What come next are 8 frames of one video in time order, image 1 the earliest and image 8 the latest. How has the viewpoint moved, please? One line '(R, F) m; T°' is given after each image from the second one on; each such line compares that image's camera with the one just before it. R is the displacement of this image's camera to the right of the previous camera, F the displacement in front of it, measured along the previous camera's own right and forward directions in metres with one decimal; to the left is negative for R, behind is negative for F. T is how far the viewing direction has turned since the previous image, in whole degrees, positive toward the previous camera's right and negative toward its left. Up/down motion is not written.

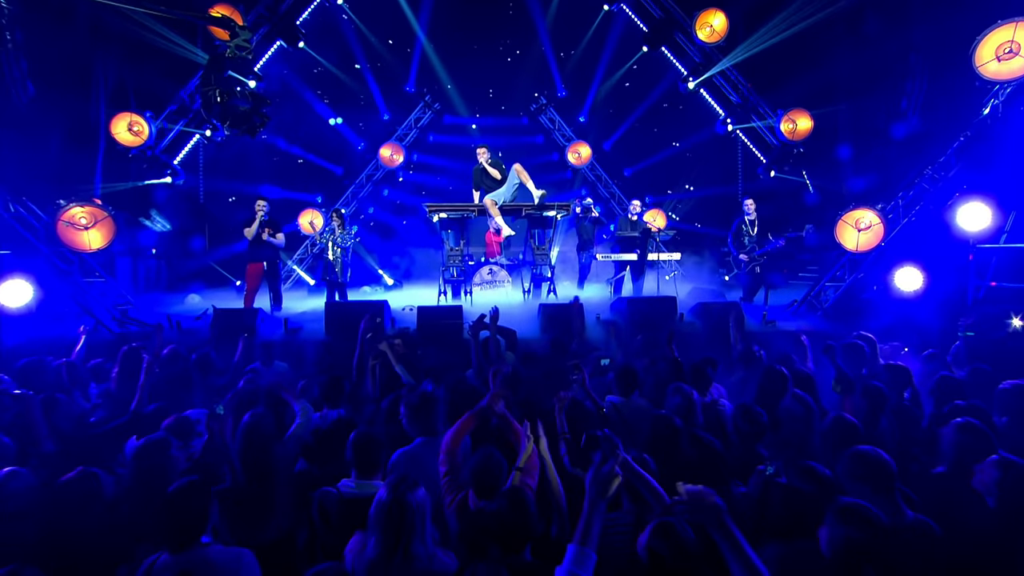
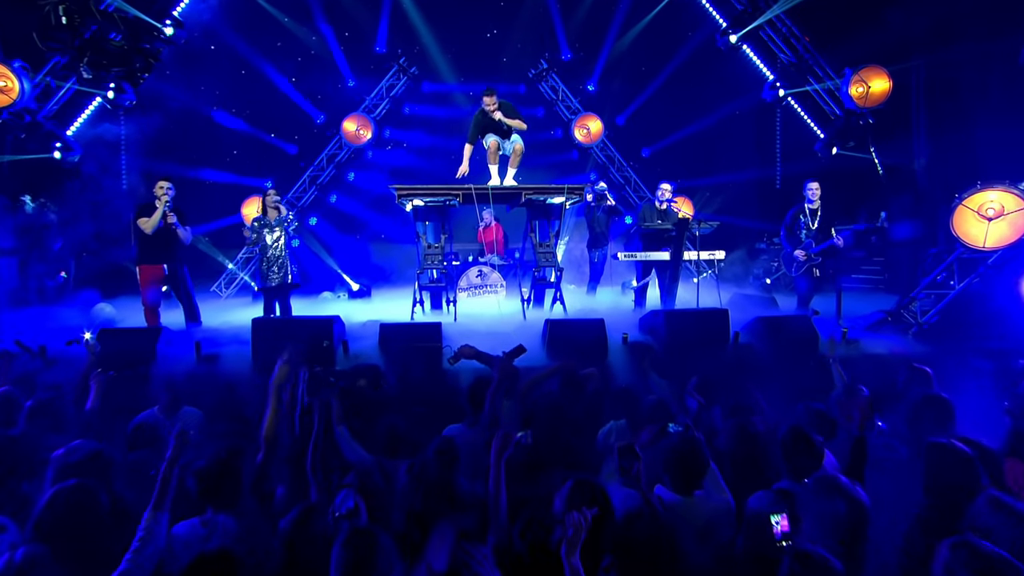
(-0.1, +2.4) m; +1°
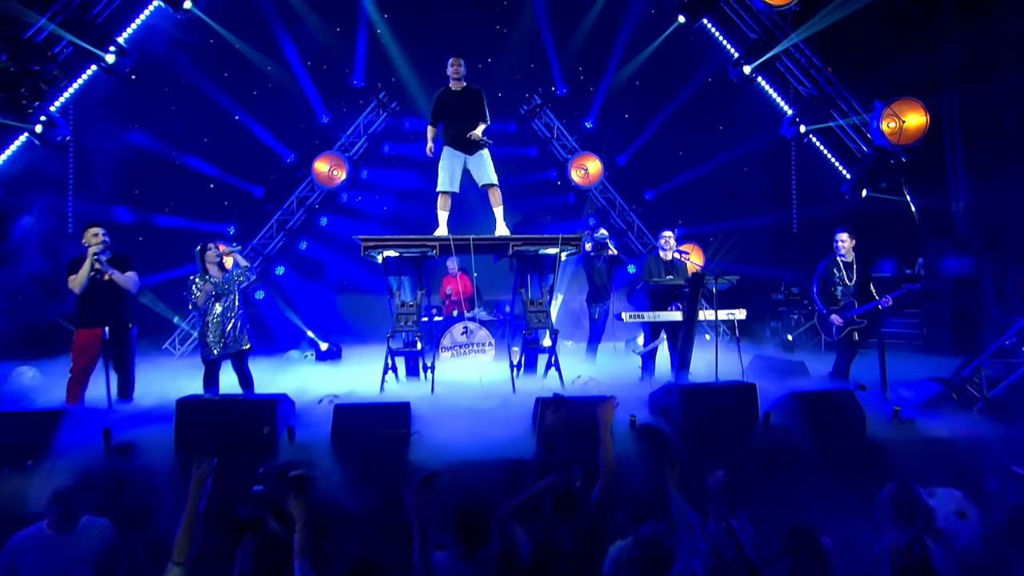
(+0.1, +1.1) m; 0°
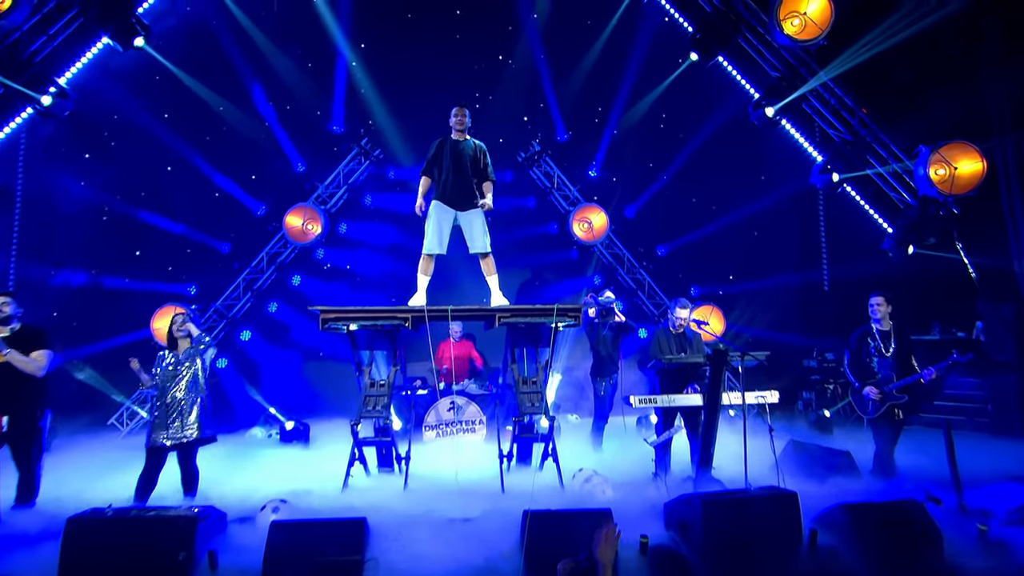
(+0.2, +1.1) m; -1°
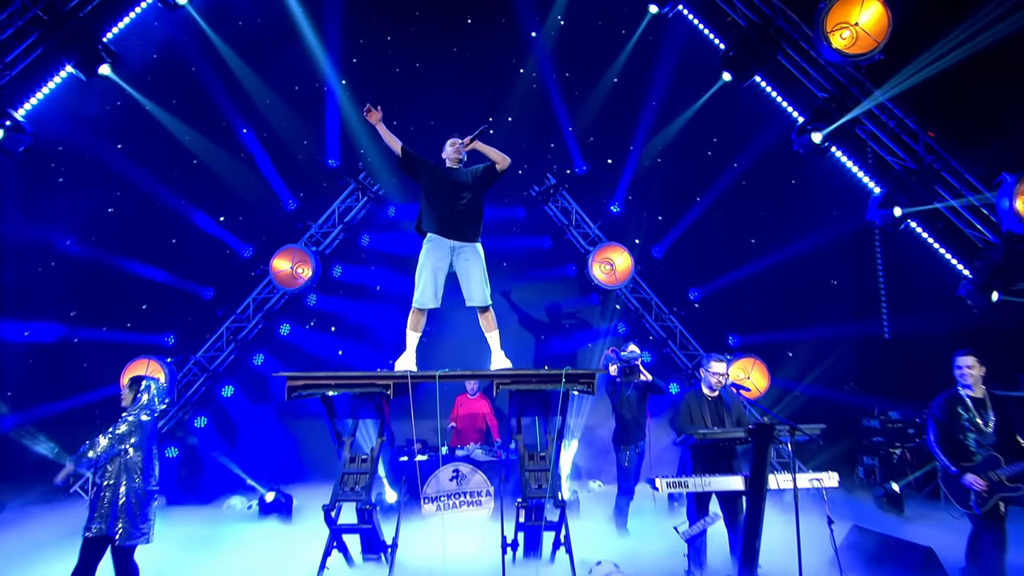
(+0.2, +0.9) m; -3°
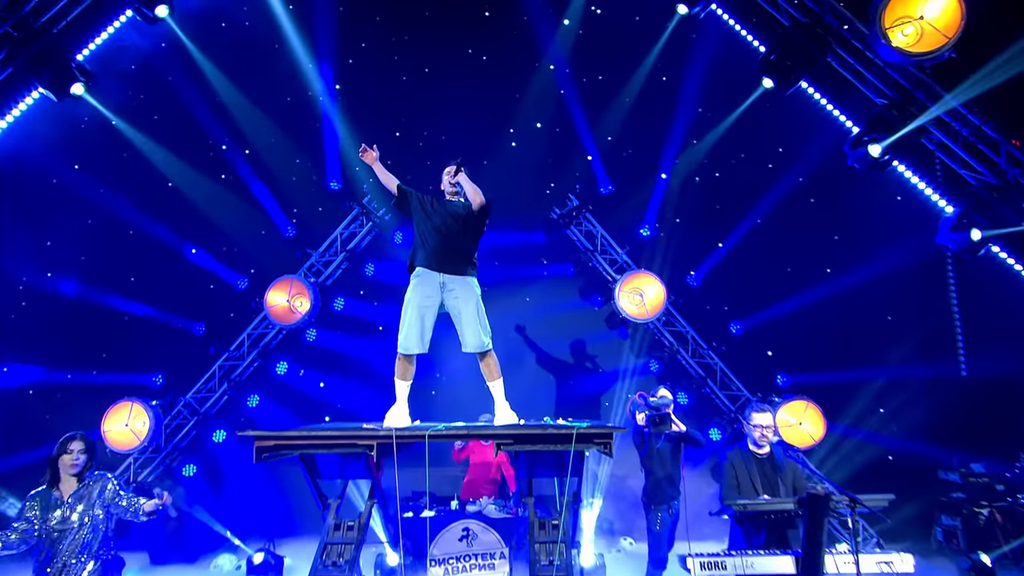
(+0.2, +0.8) m; -3°
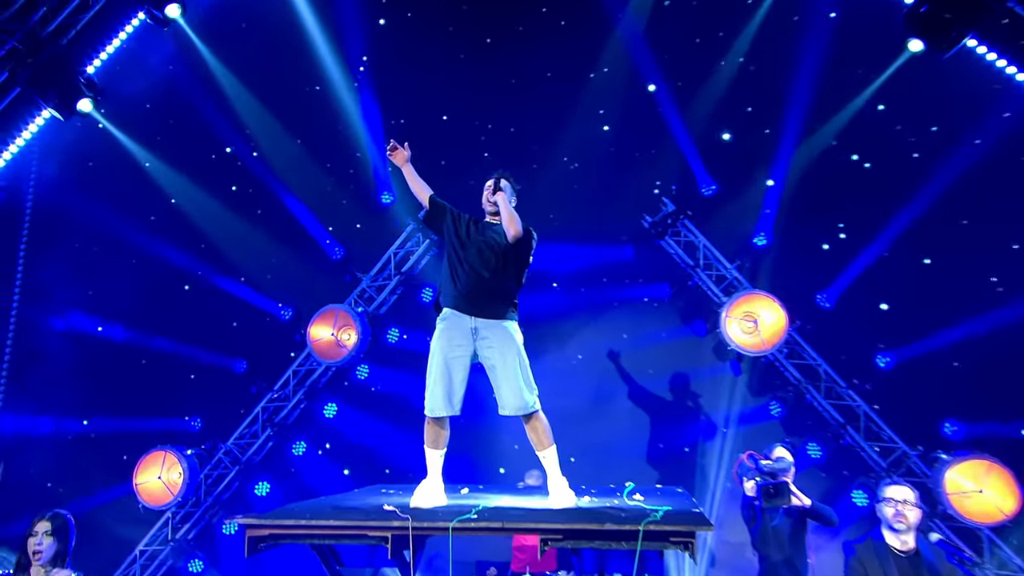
(+0.3, +1.2) m; -9°
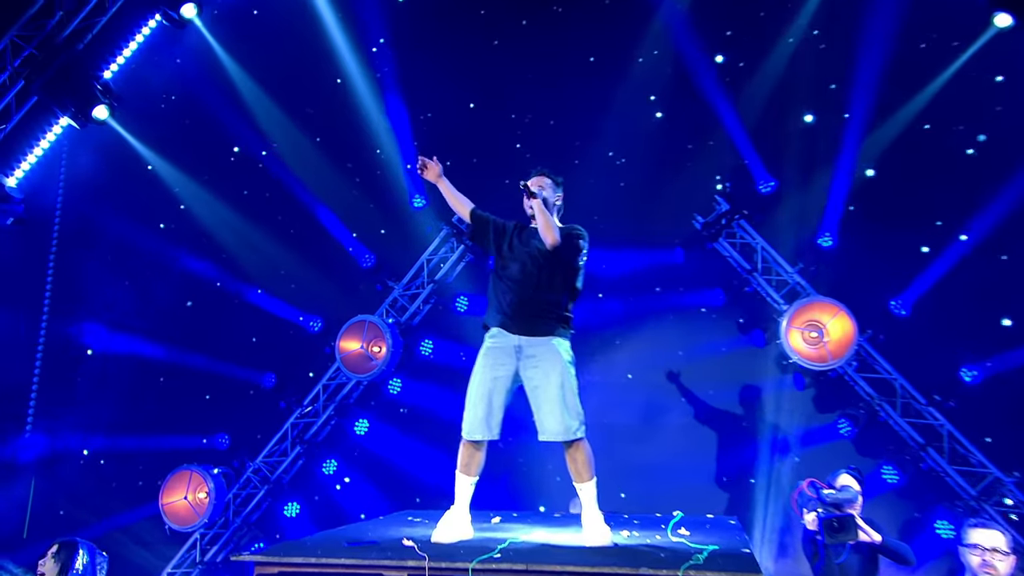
(+0.1, +0.4) m; -4°
